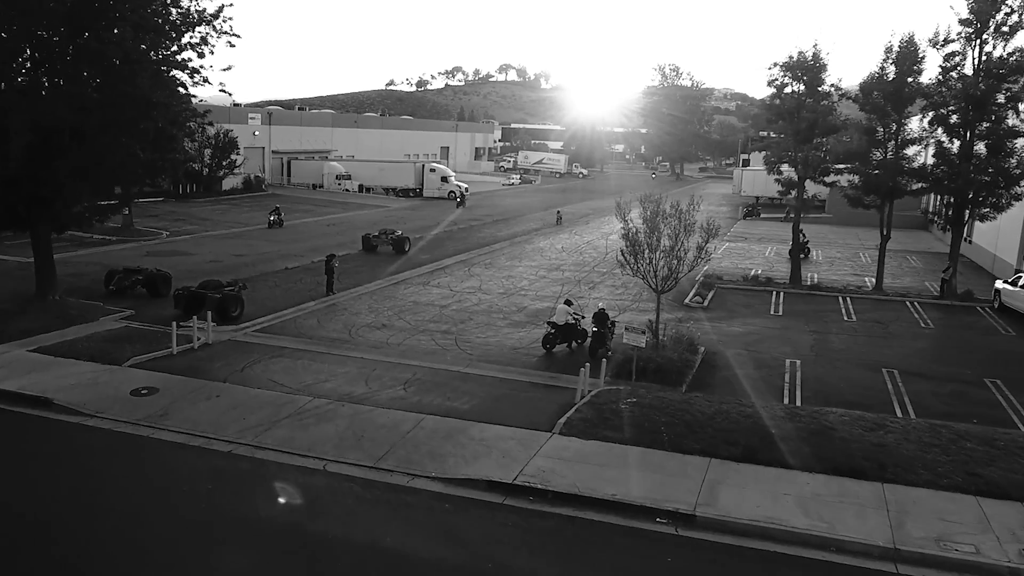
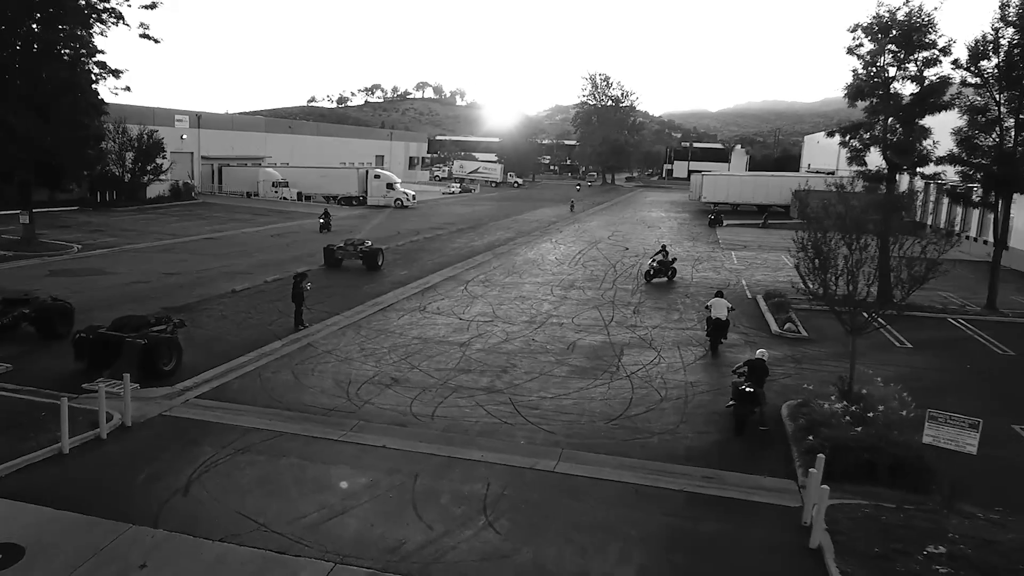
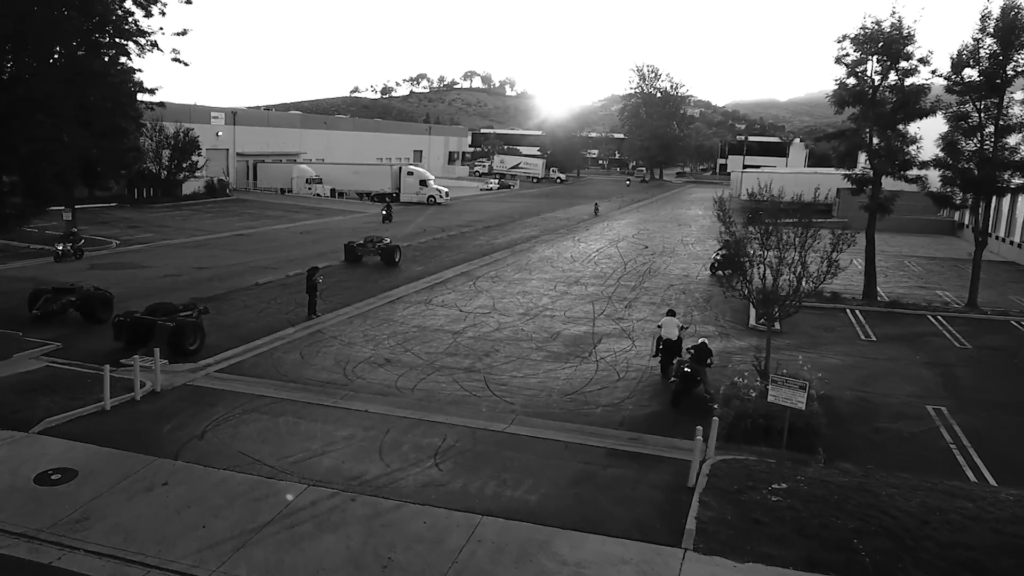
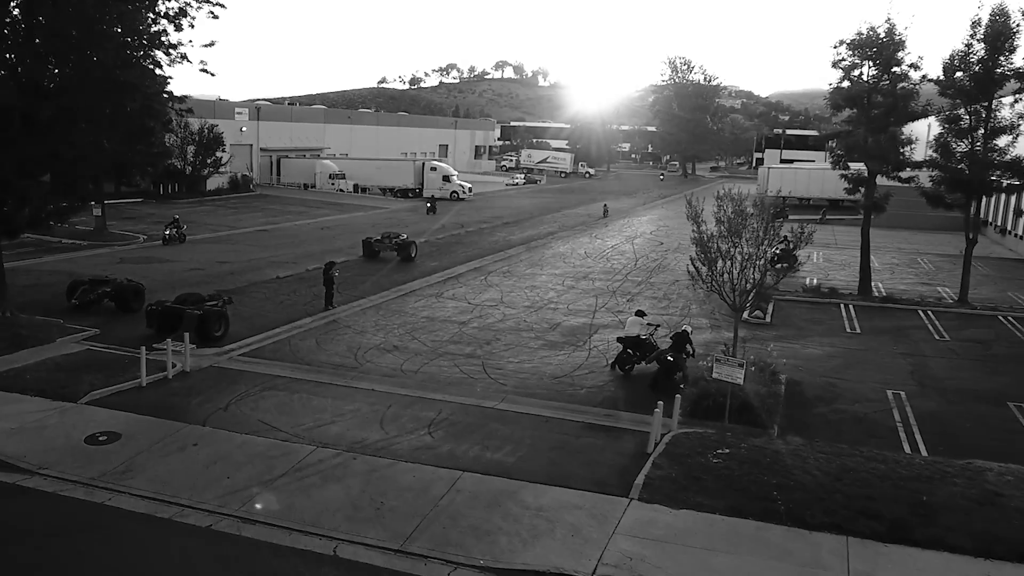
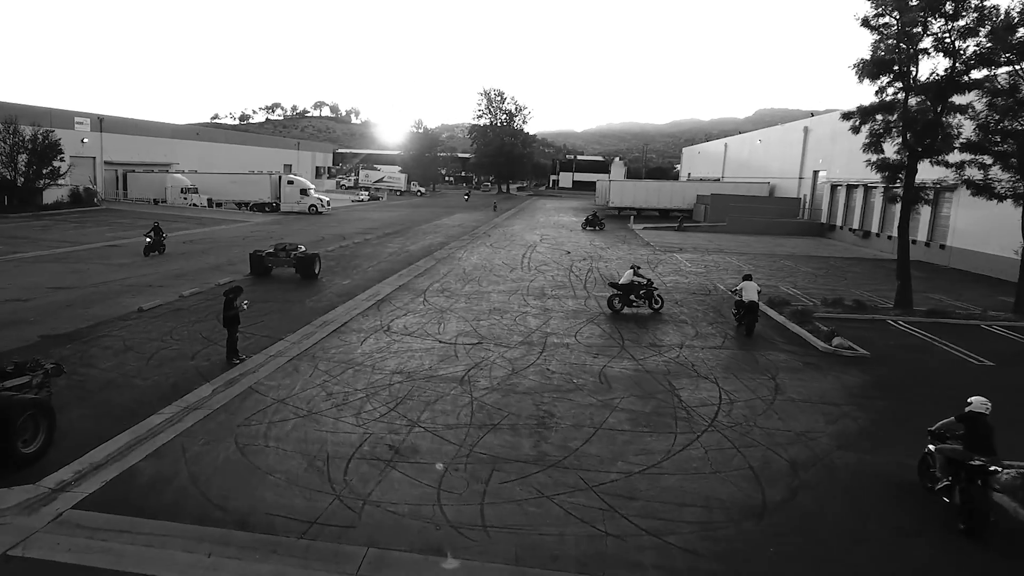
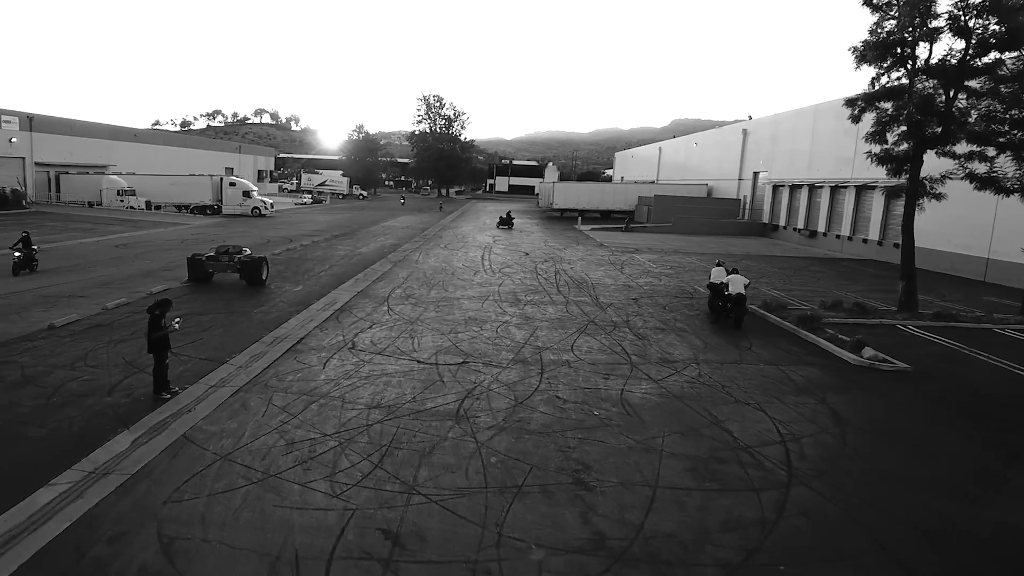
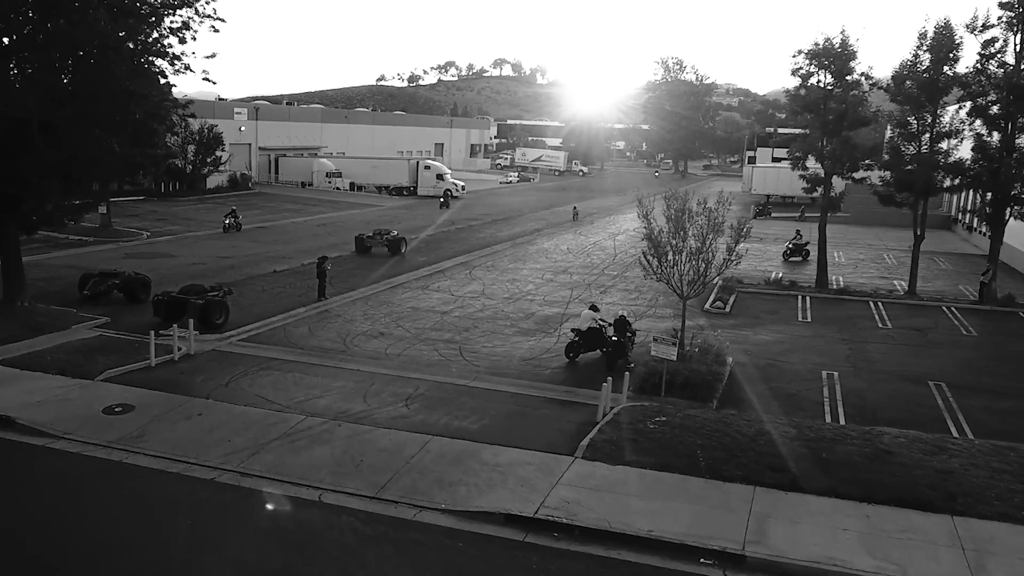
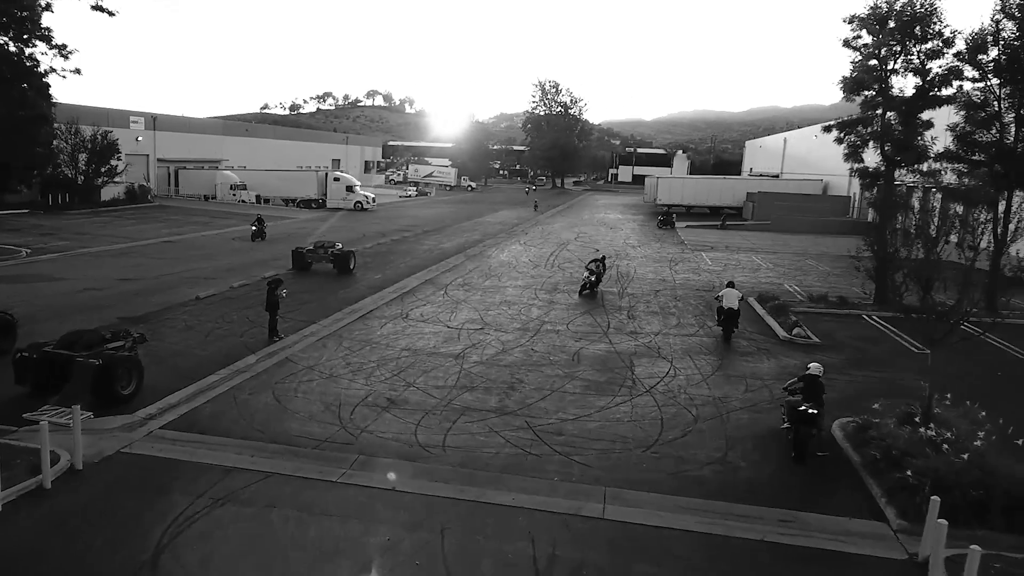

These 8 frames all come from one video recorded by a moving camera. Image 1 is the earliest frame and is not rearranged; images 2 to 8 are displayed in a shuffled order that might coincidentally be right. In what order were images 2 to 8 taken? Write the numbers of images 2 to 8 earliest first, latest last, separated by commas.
7, 4, 3, 2, 8, 5, 6
